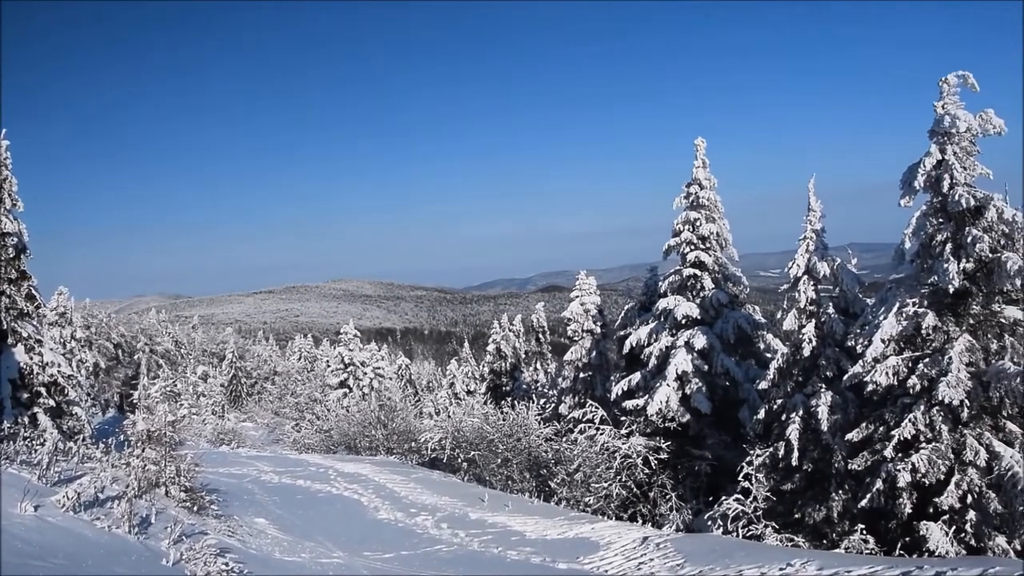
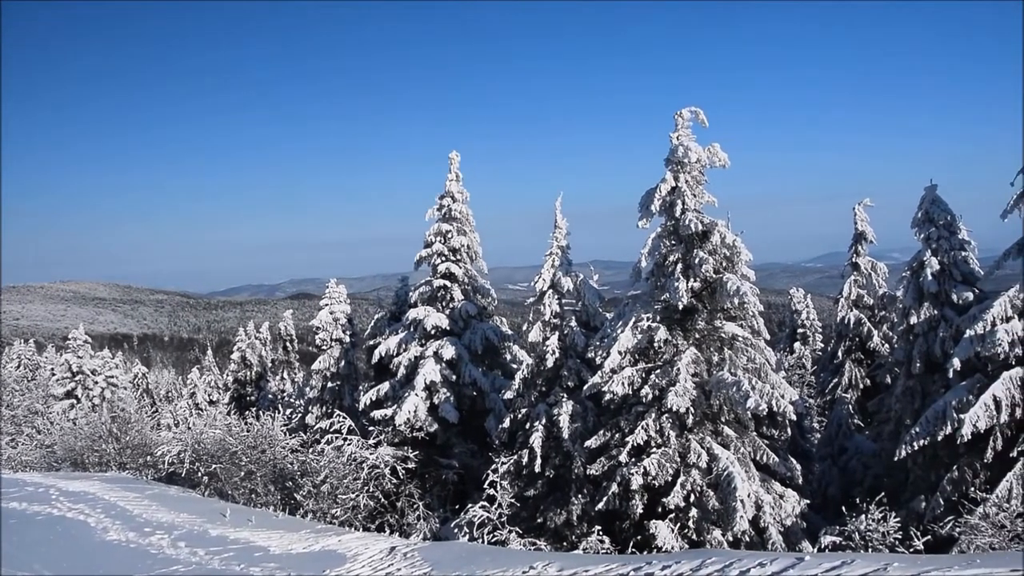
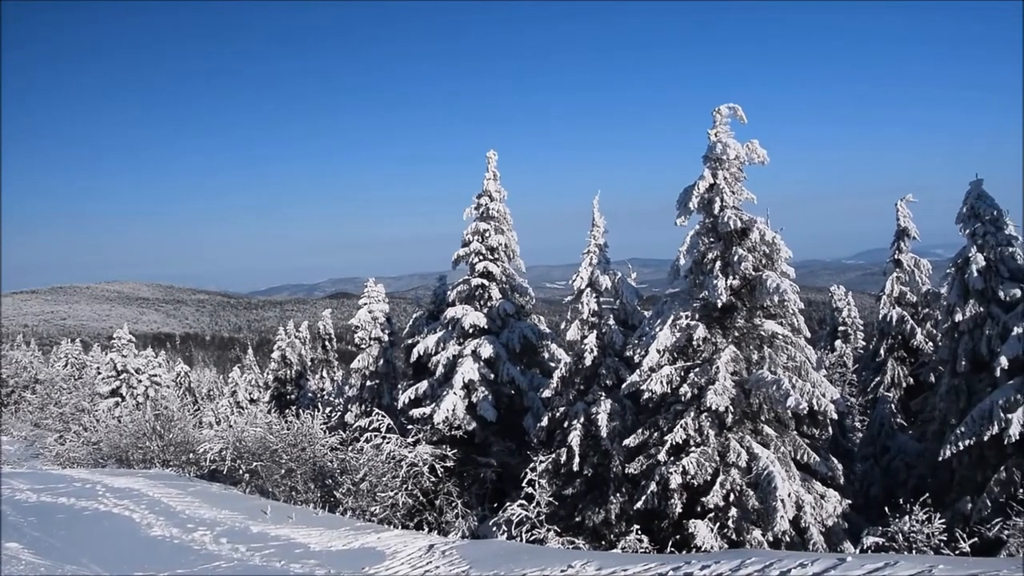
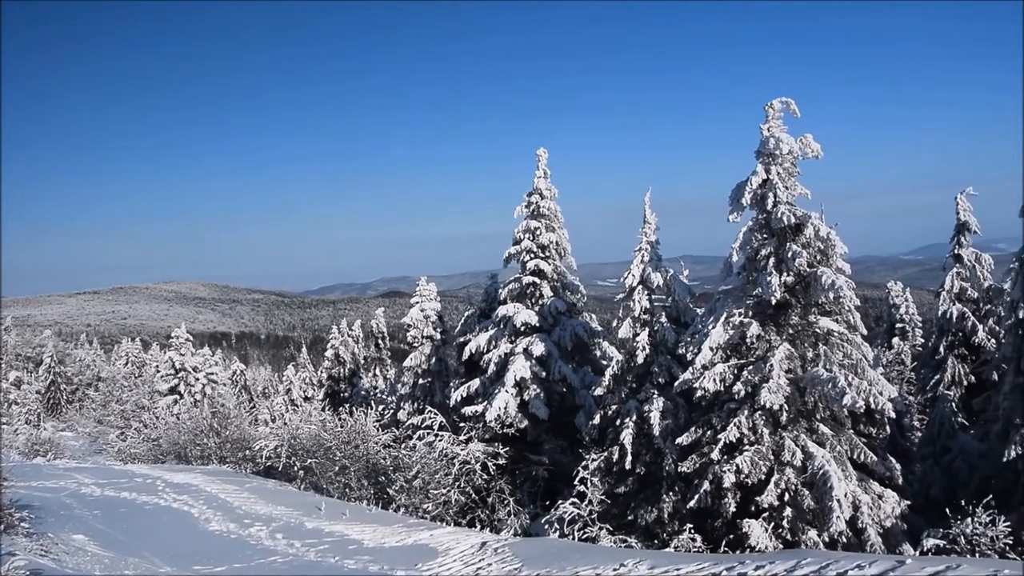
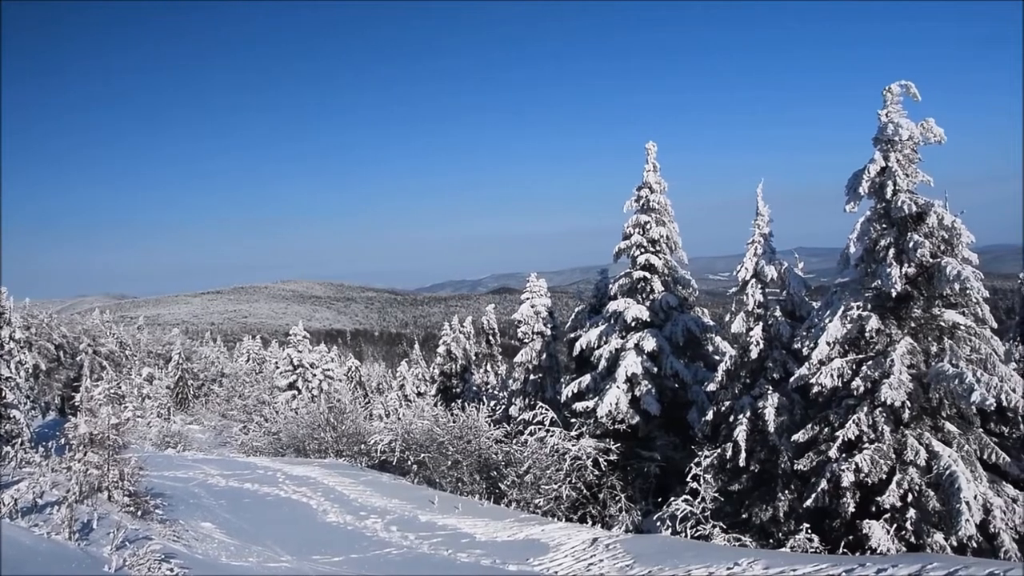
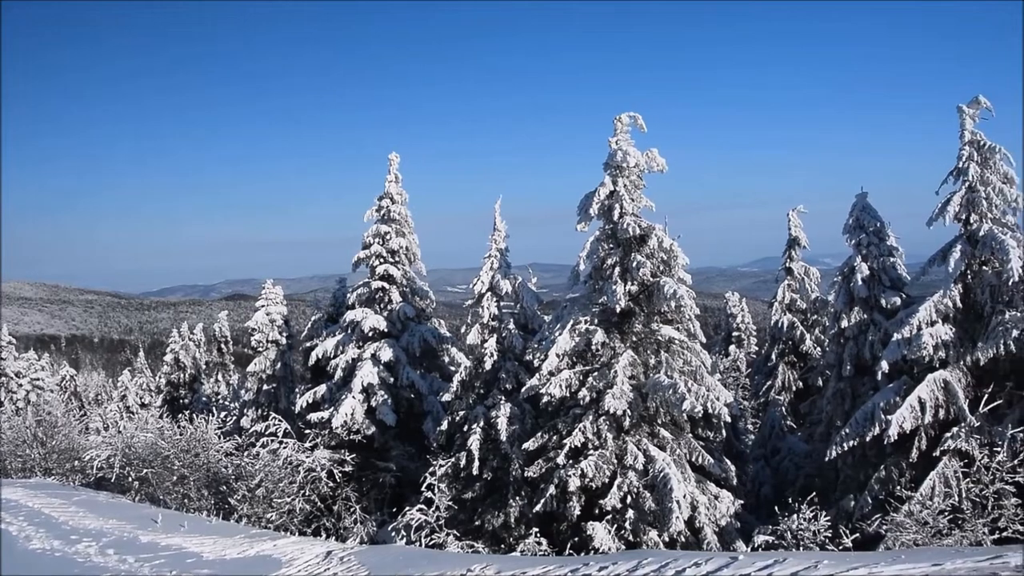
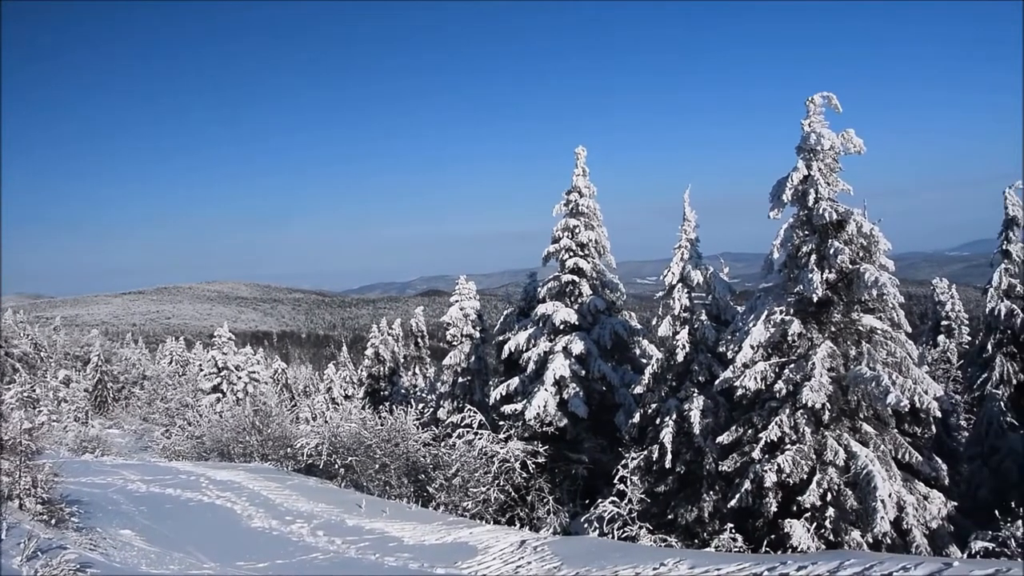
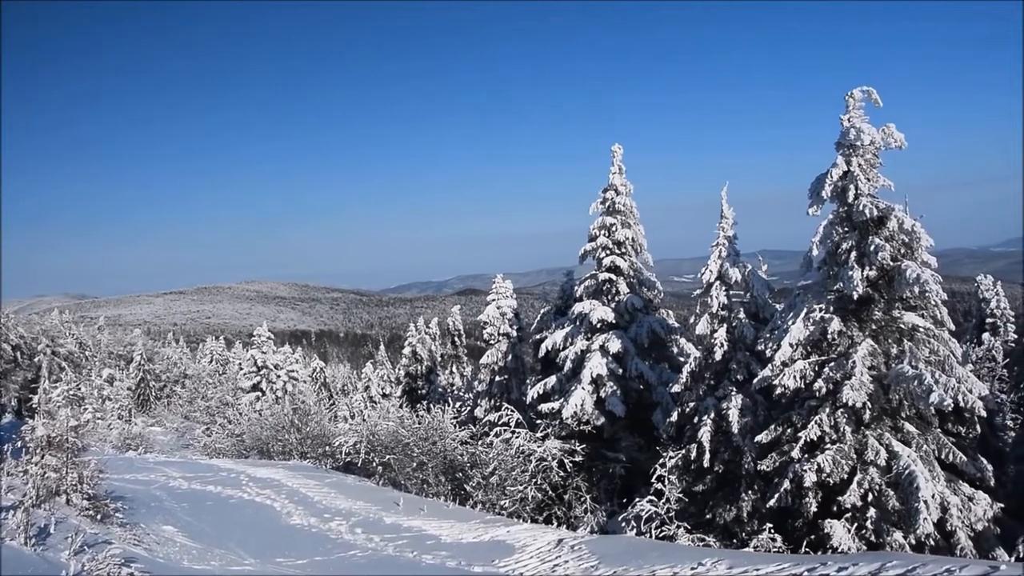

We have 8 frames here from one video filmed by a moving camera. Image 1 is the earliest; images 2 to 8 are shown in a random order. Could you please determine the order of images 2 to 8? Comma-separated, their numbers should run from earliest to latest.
5, 8, 7, 4, 3, 2, 6
